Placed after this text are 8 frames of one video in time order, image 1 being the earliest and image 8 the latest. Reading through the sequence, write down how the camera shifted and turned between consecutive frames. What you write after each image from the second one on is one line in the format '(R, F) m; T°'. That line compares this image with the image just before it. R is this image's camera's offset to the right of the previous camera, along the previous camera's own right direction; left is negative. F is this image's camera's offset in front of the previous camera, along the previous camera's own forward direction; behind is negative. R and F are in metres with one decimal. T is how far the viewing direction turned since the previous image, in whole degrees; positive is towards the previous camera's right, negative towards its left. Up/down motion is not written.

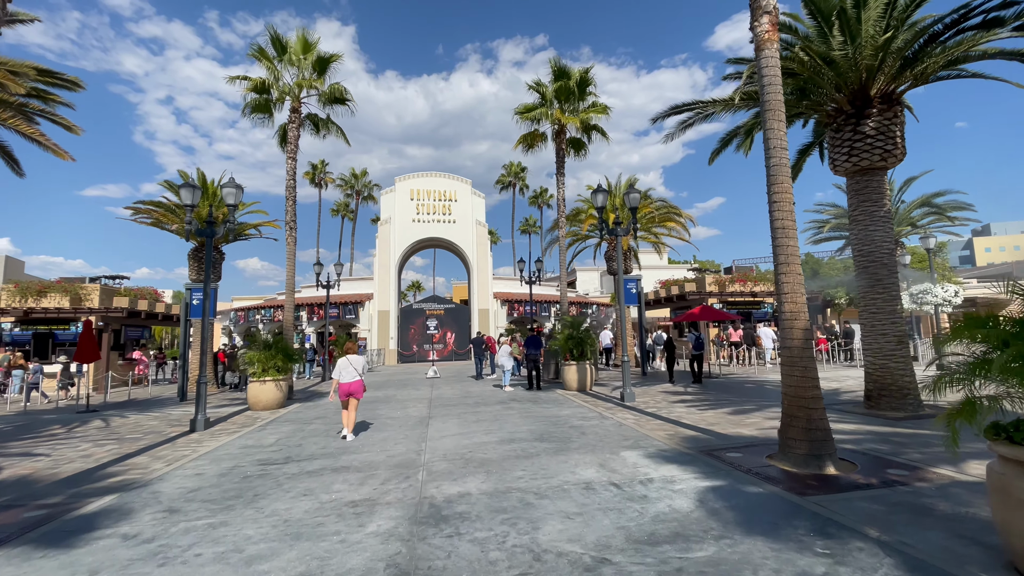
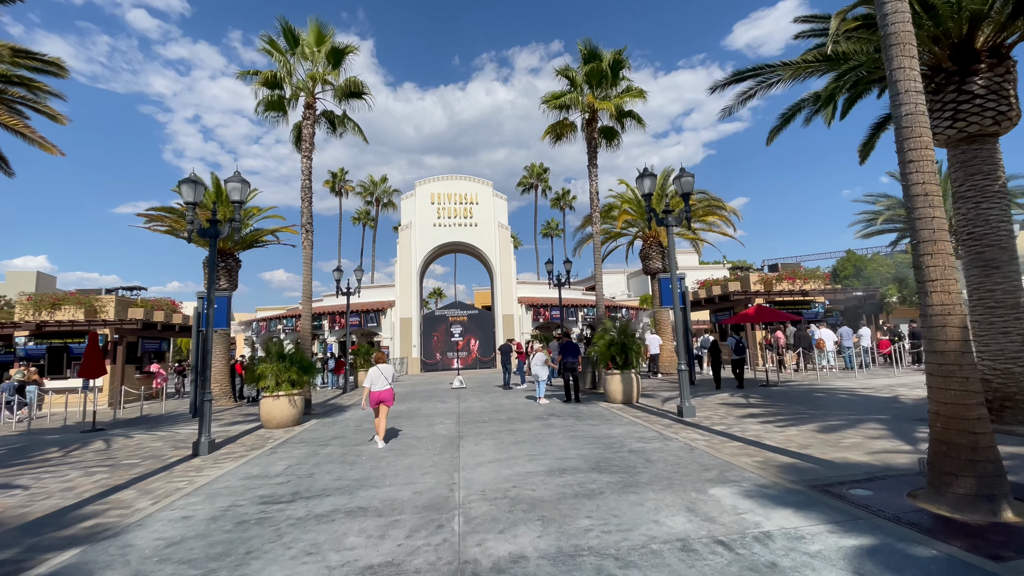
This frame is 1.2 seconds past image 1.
(-0.4, +1.4) m; -2°
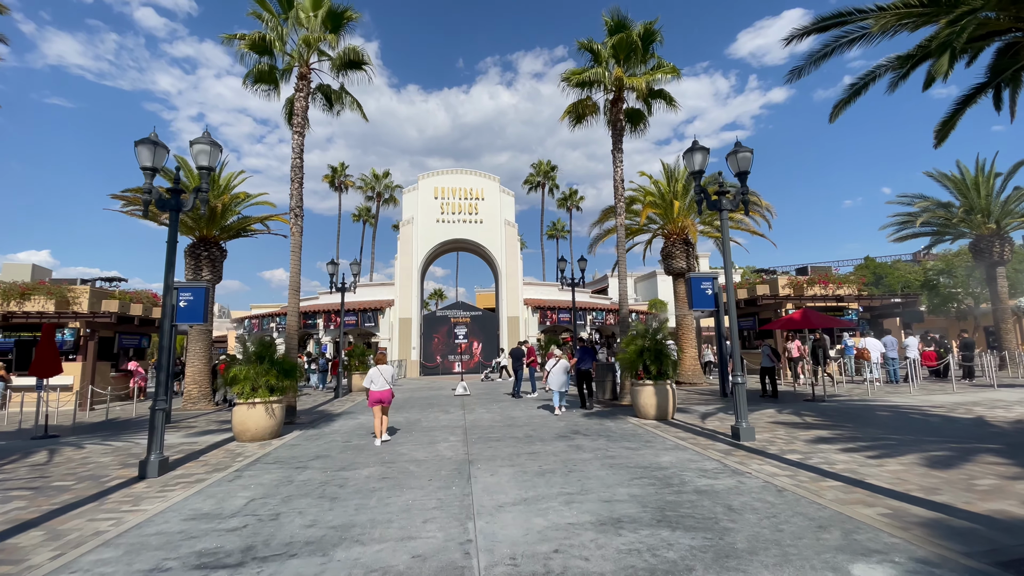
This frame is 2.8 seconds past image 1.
(-0.4, +1.8) m; 0°
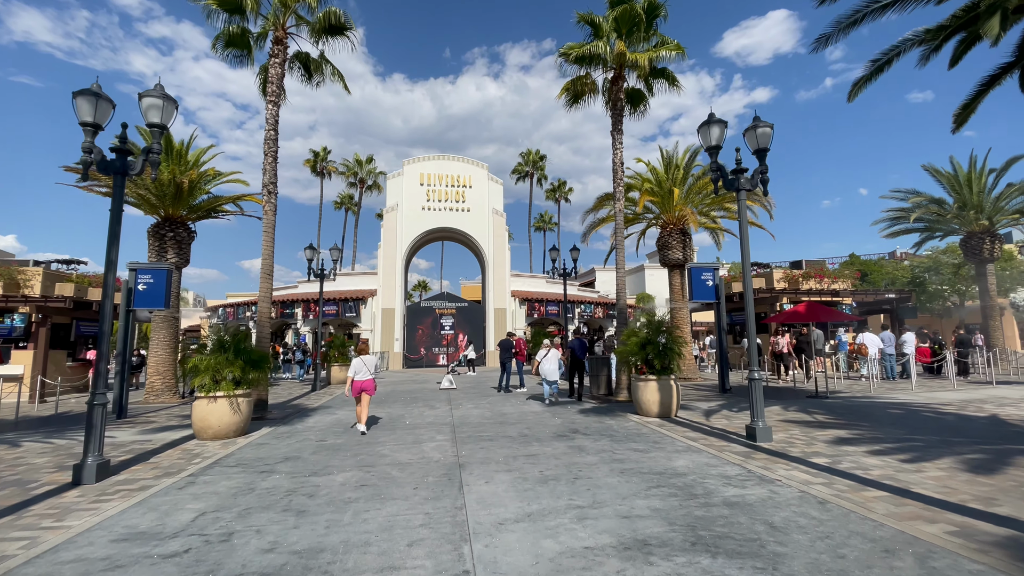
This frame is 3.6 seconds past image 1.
(-0.2, +0.9) m; +2°
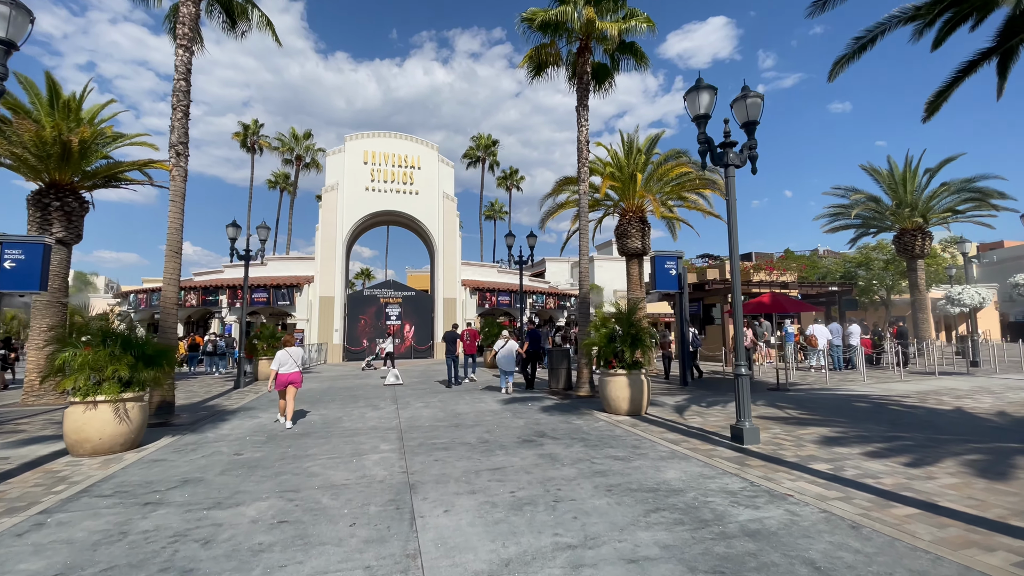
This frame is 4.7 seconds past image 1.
(-0.2, +1.2) m; +7°
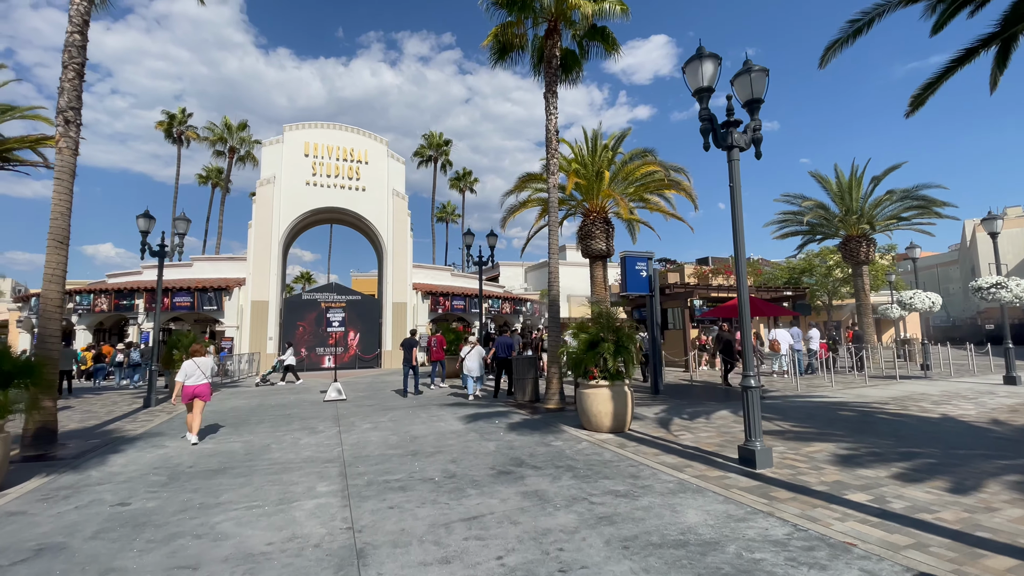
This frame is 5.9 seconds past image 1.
(-0.3, +1.3) m; +6°
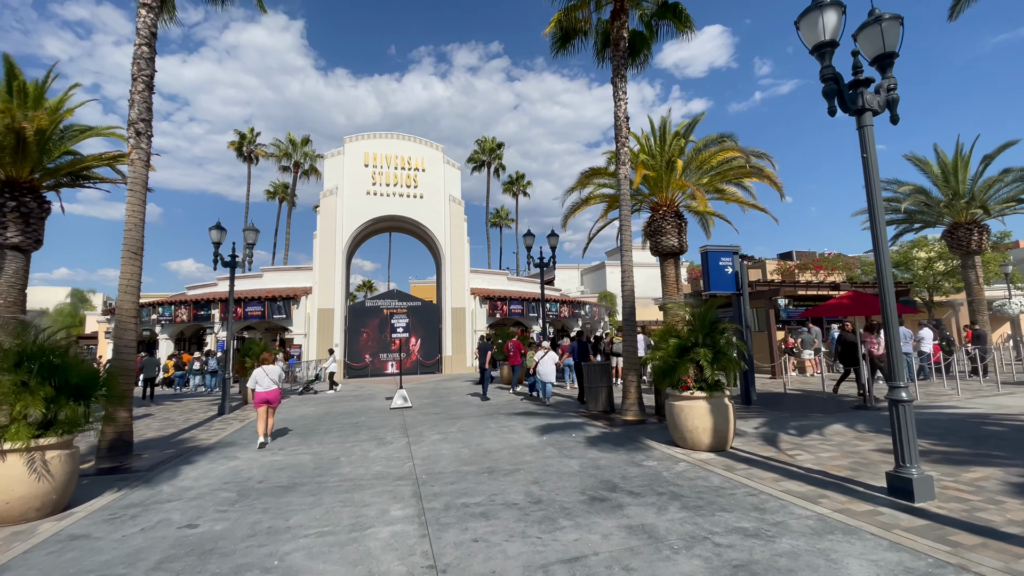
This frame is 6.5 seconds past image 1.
(-0.4, +0.7) m; -6°
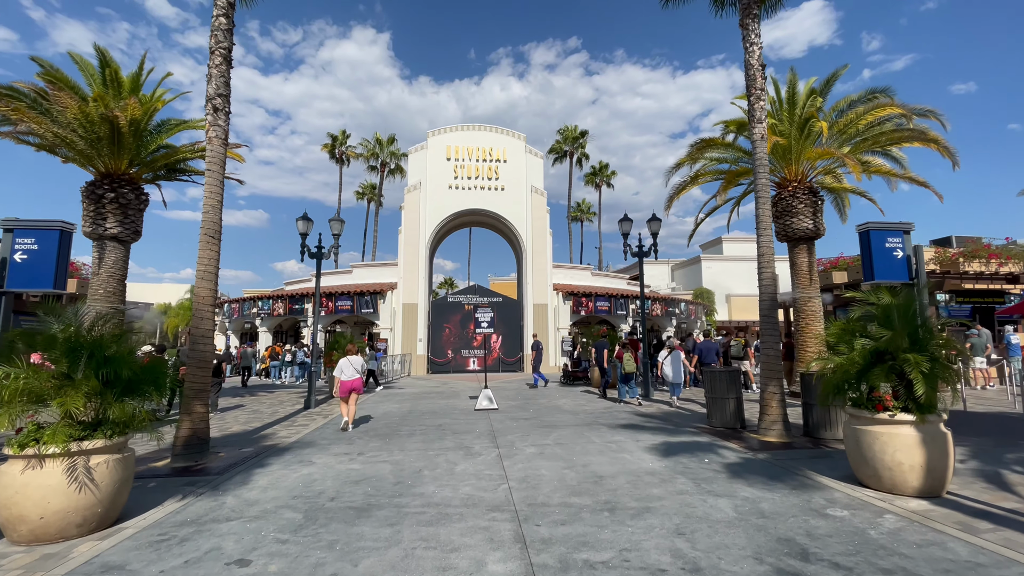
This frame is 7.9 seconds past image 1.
(-0.5, +1.5) m; -9°
